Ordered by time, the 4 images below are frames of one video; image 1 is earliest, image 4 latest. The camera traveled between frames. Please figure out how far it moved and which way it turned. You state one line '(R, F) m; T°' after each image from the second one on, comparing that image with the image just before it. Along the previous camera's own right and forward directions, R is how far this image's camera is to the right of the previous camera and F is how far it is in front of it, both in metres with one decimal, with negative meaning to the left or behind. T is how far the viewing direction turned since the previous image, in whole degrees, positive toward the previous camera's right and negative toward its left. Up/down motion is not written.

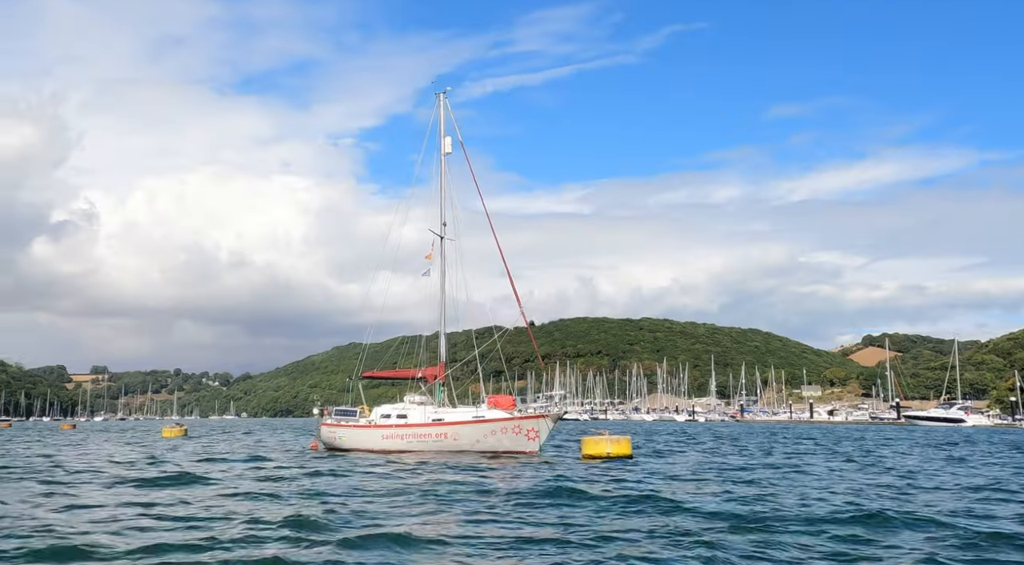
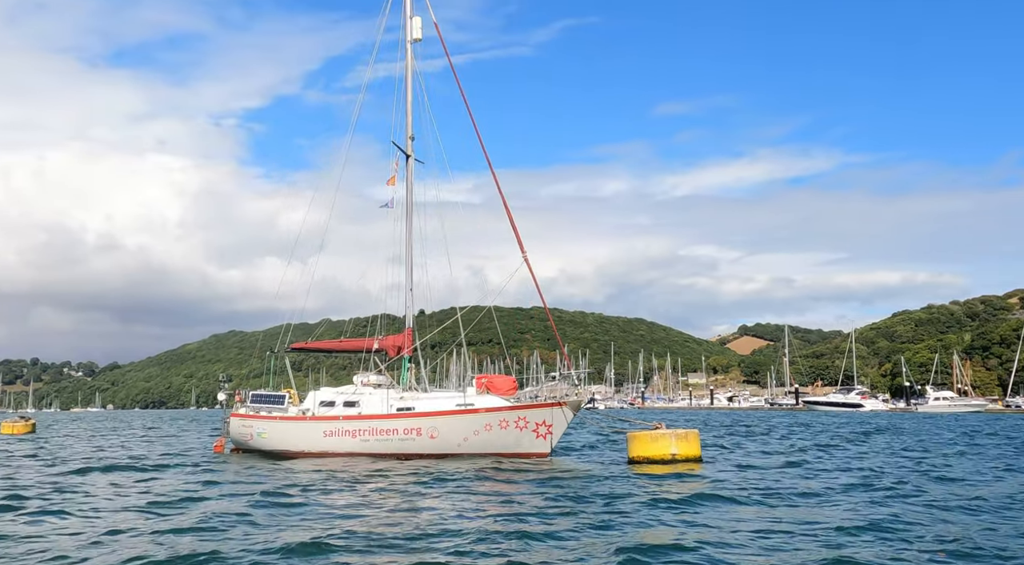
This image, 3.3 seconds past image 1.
(-1.0, +4.0) m; +6°
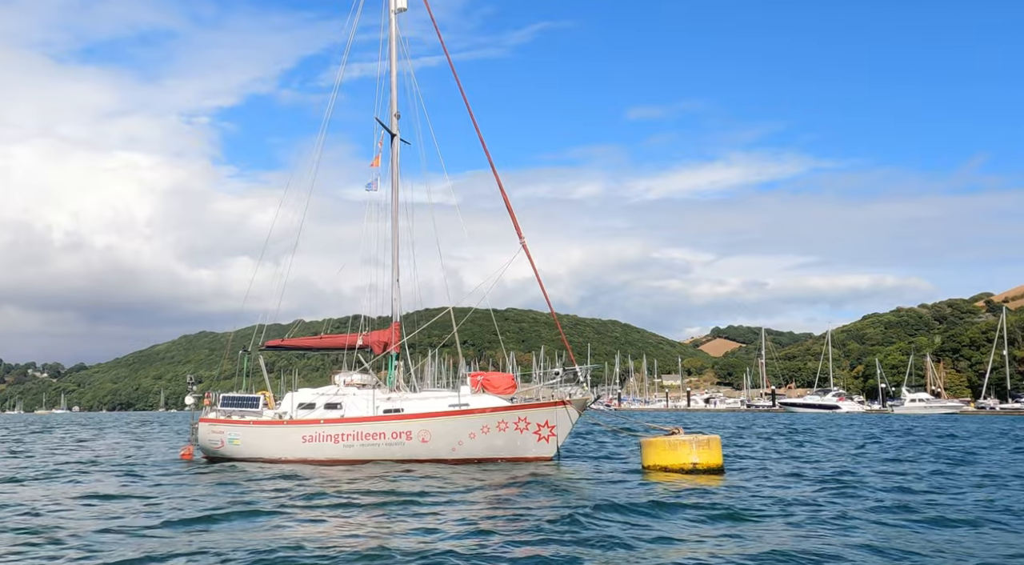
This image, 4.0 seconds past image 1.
(-0.2, +0.8) m; +1°
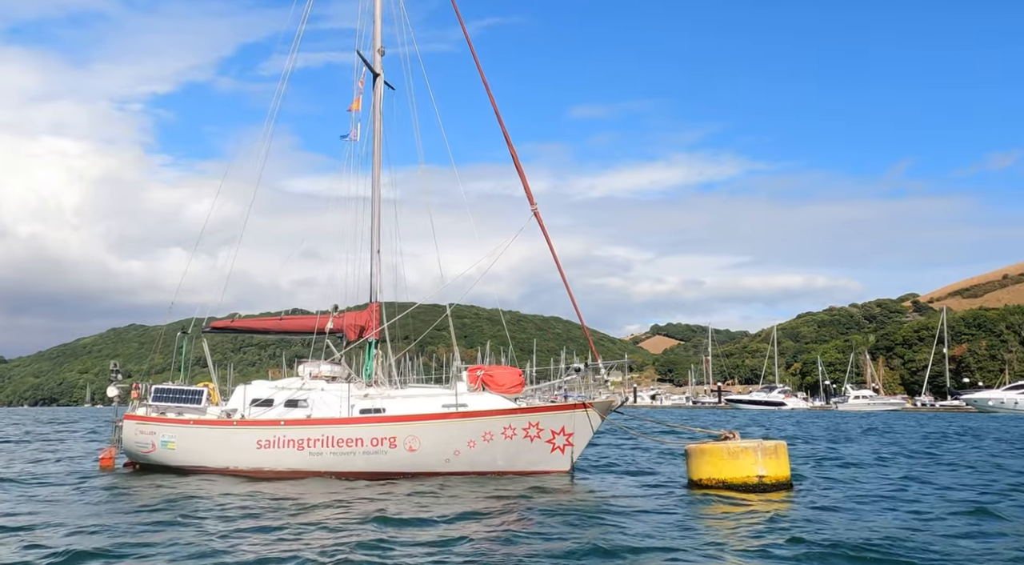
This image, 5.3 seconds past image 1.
(-0.4, +1.6) m; +3°
